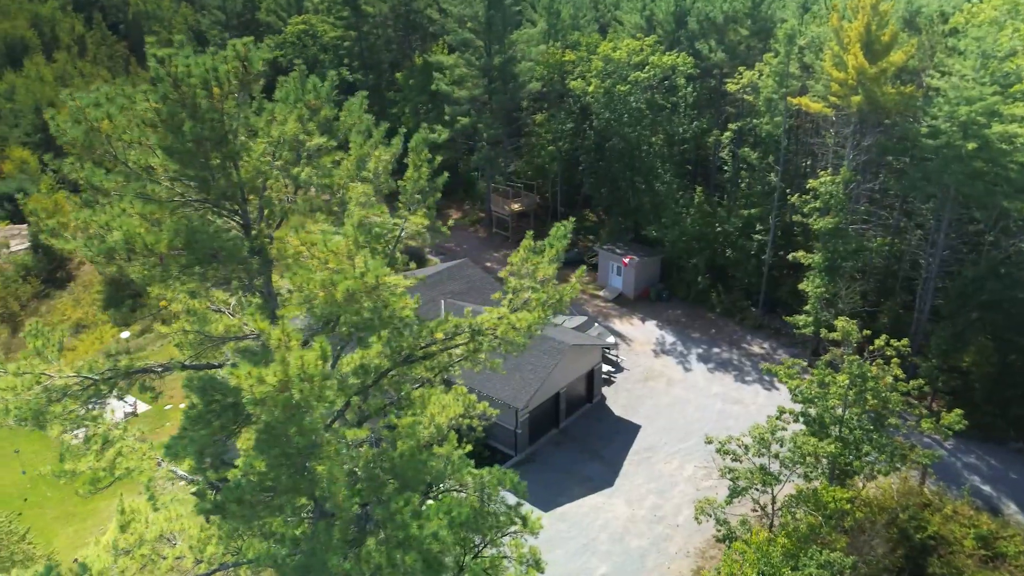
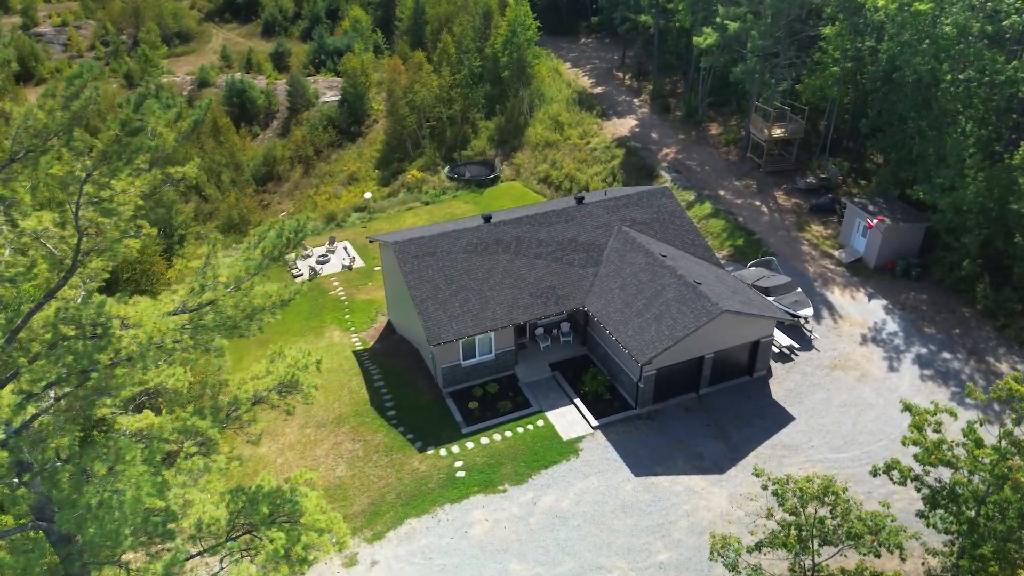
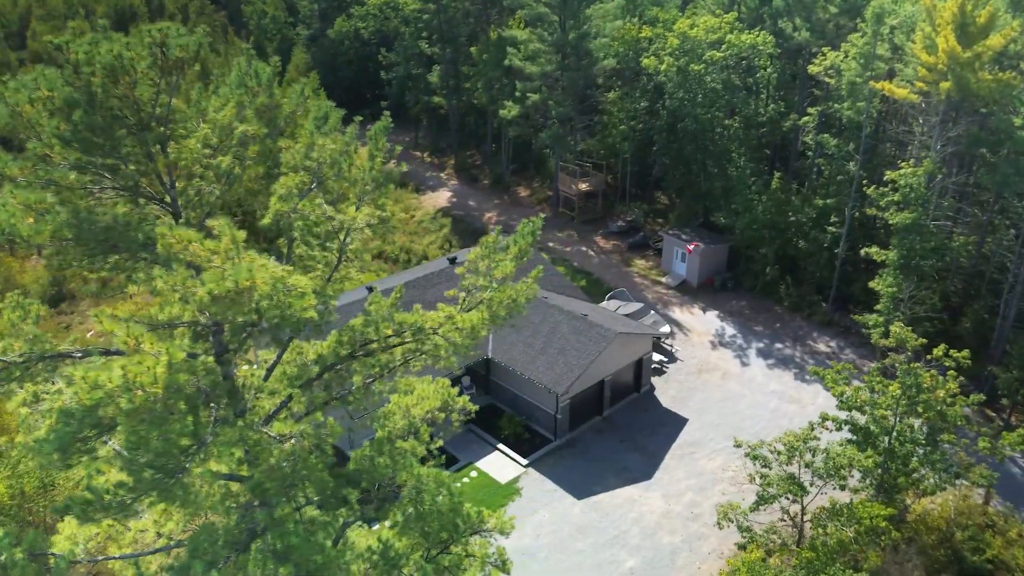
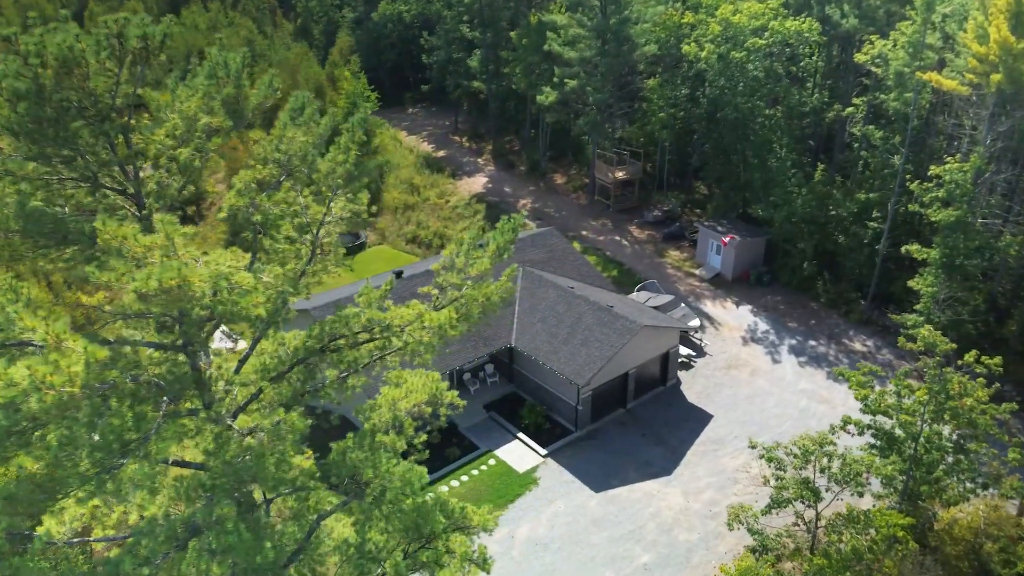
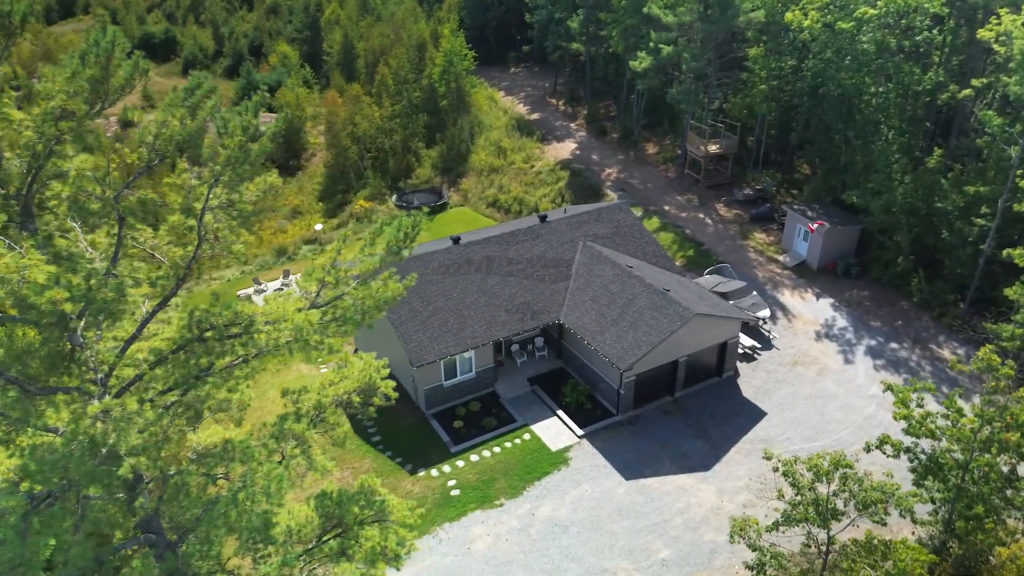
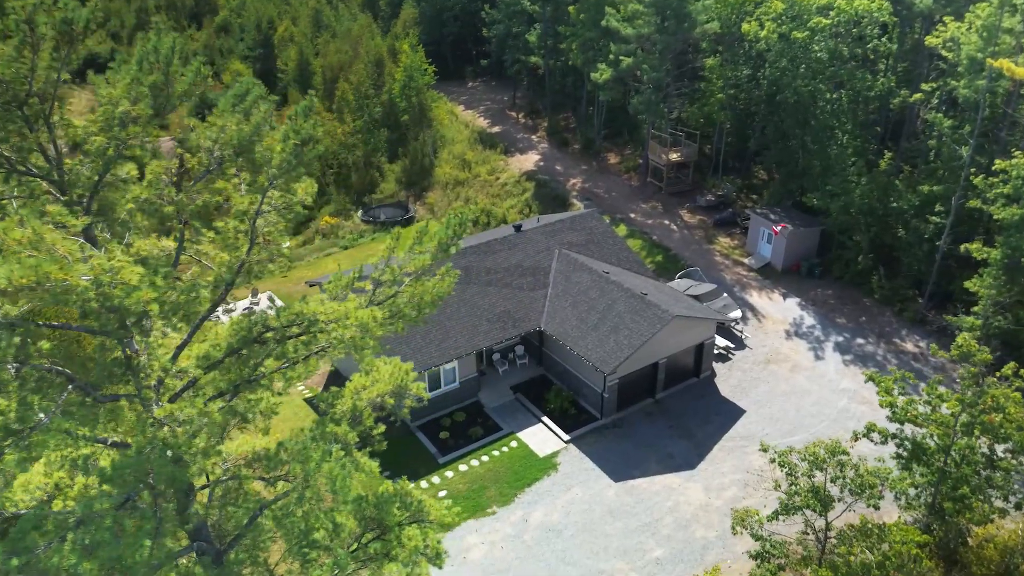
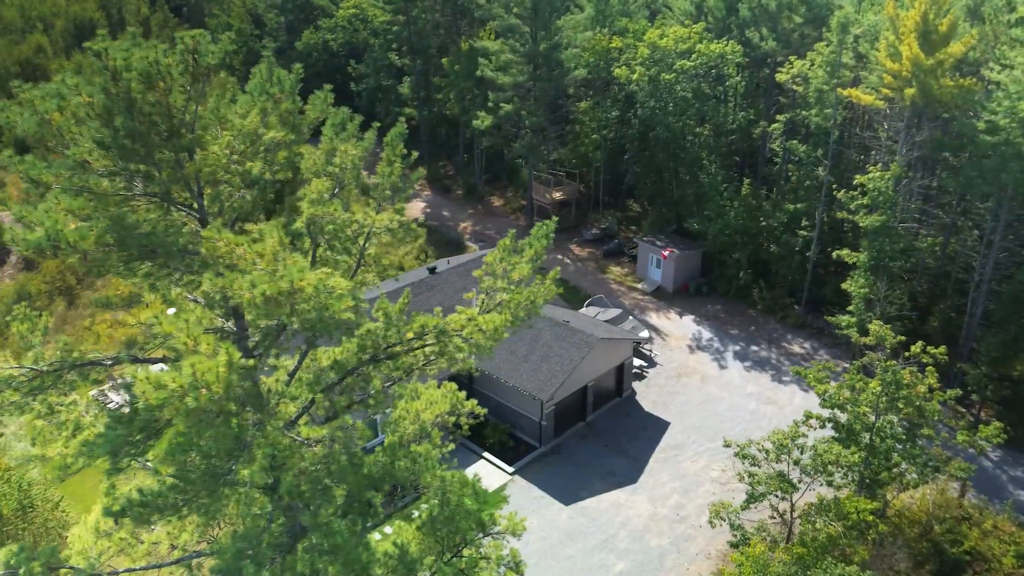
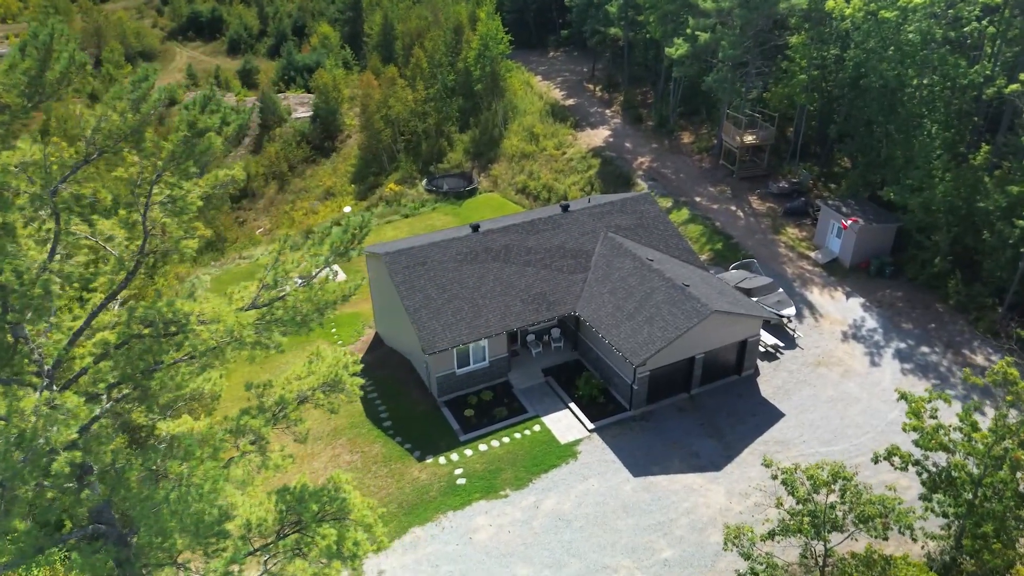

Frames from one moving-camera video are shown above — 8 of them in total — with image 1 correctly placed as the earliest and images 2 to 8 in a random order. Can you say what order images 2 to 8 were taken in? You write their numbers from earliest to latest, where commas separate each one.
7, 3, 4, 6, 5, 8, 2
